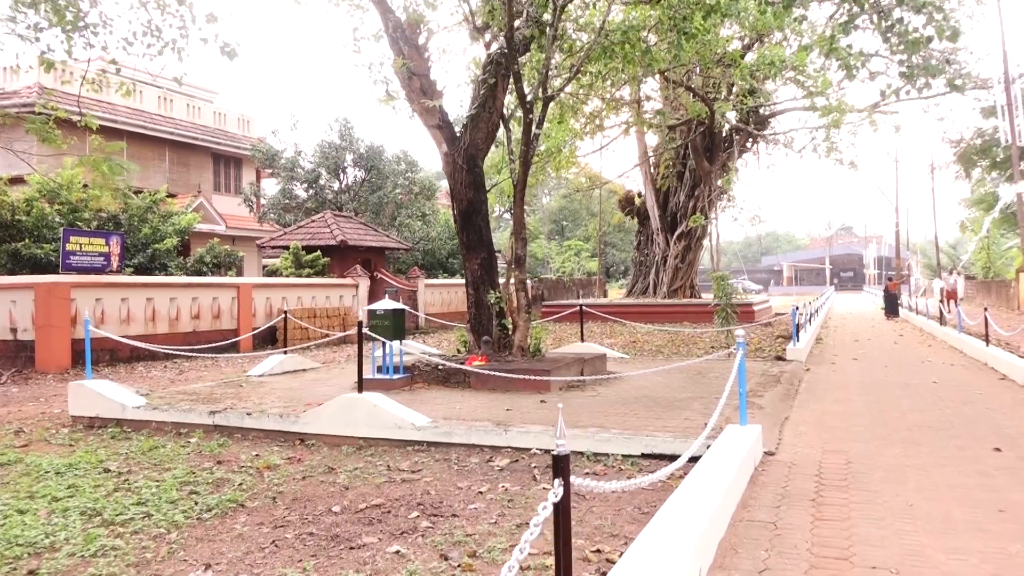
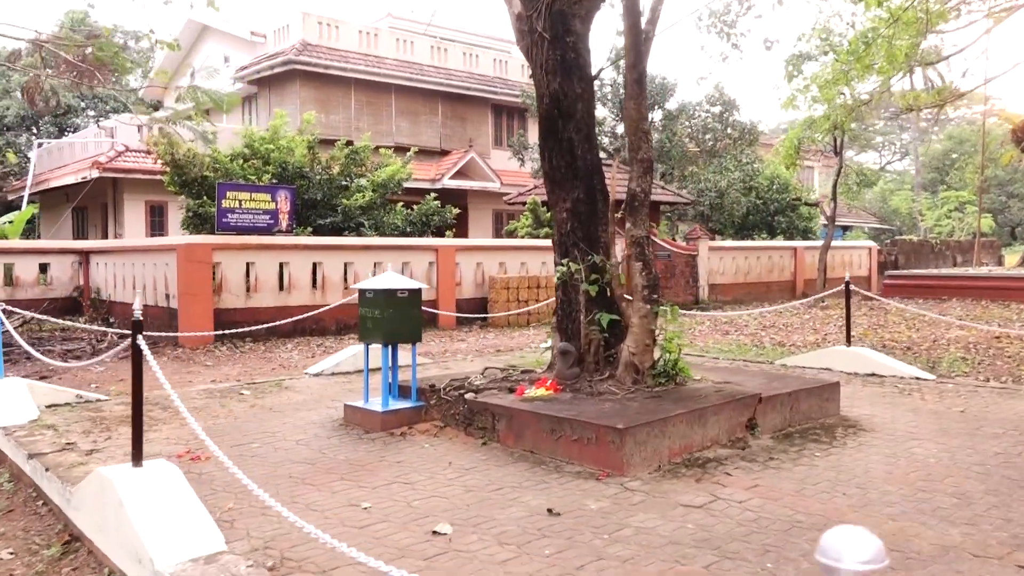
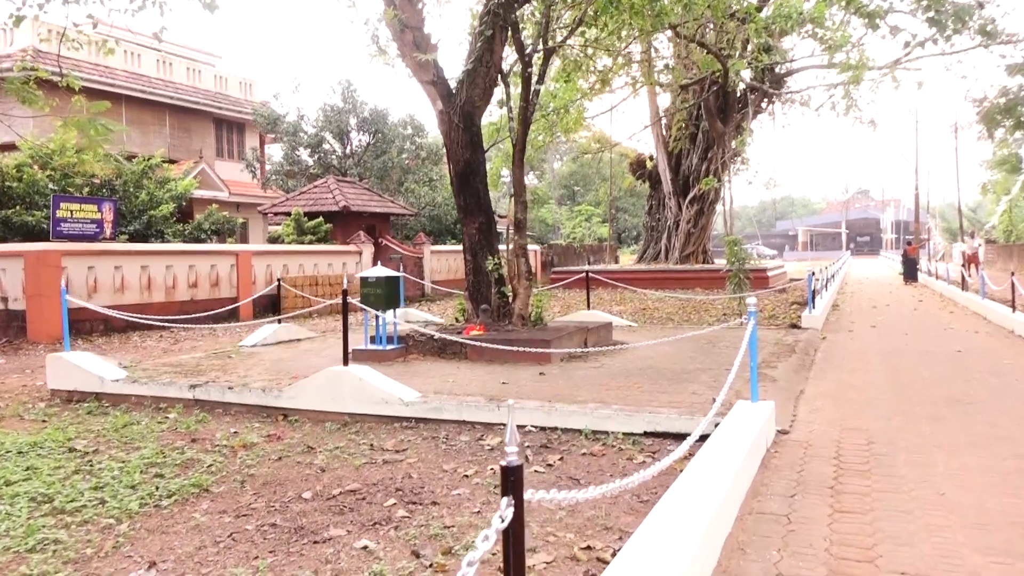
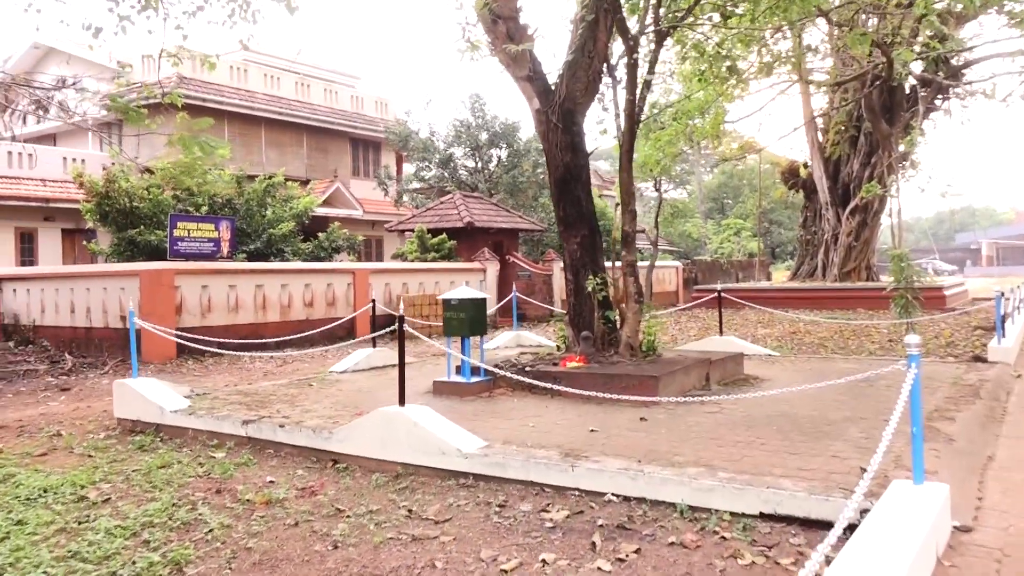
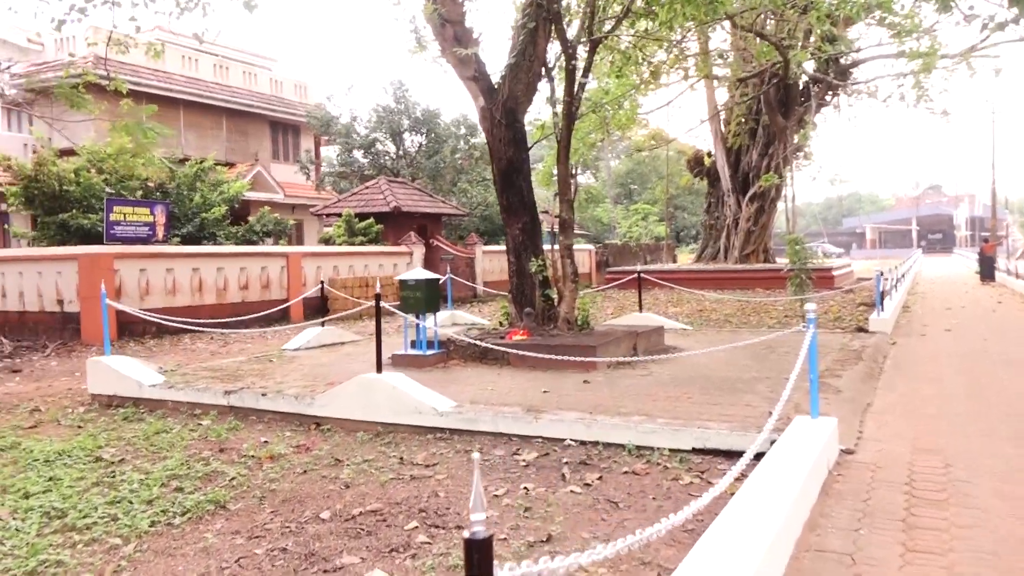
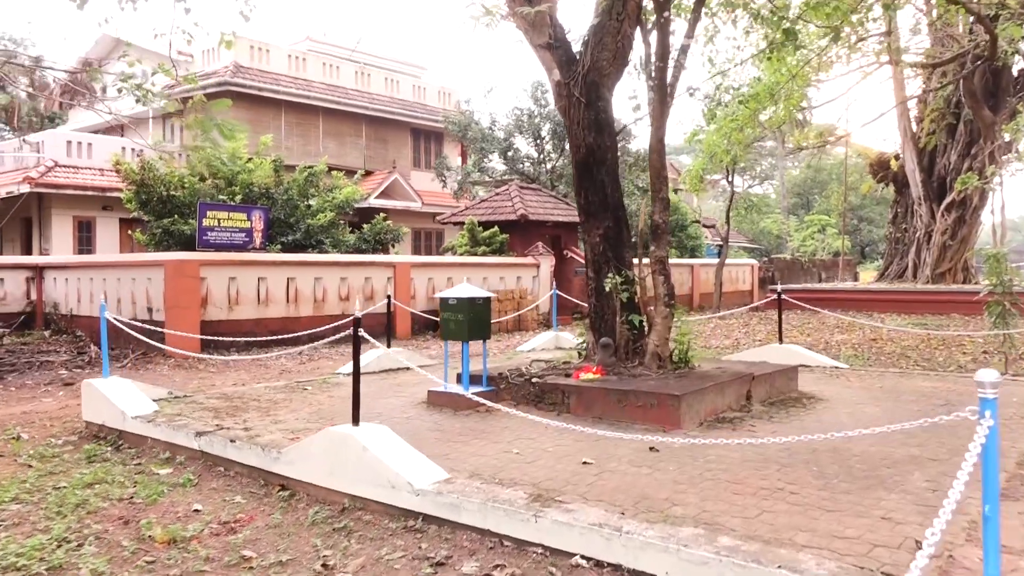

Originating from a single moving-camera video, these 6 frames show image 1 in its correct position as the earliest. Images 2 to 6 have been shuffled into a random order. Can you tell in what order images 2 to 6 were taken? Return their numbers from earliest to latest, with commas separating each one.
3, 5, 4, 6, 2
